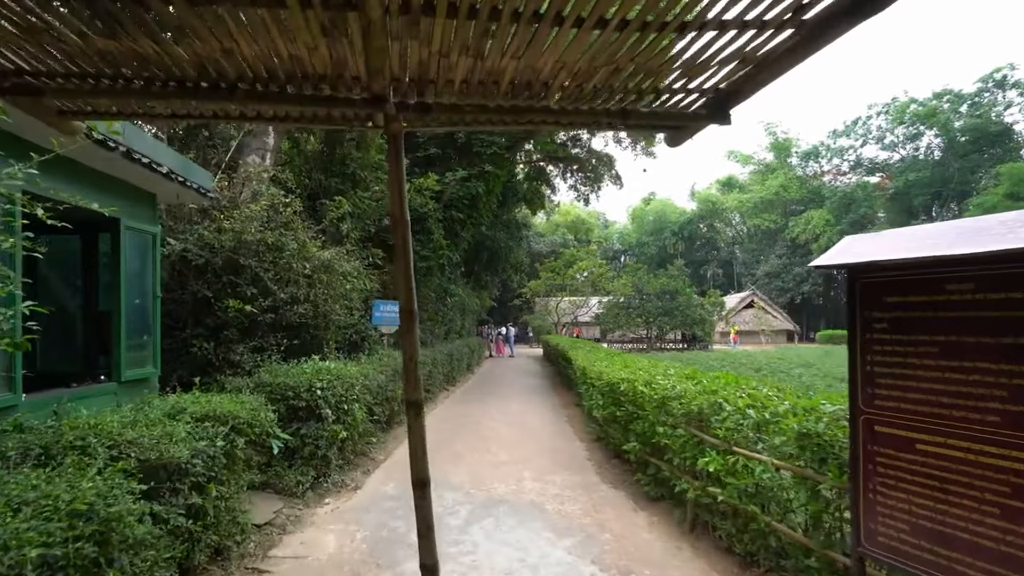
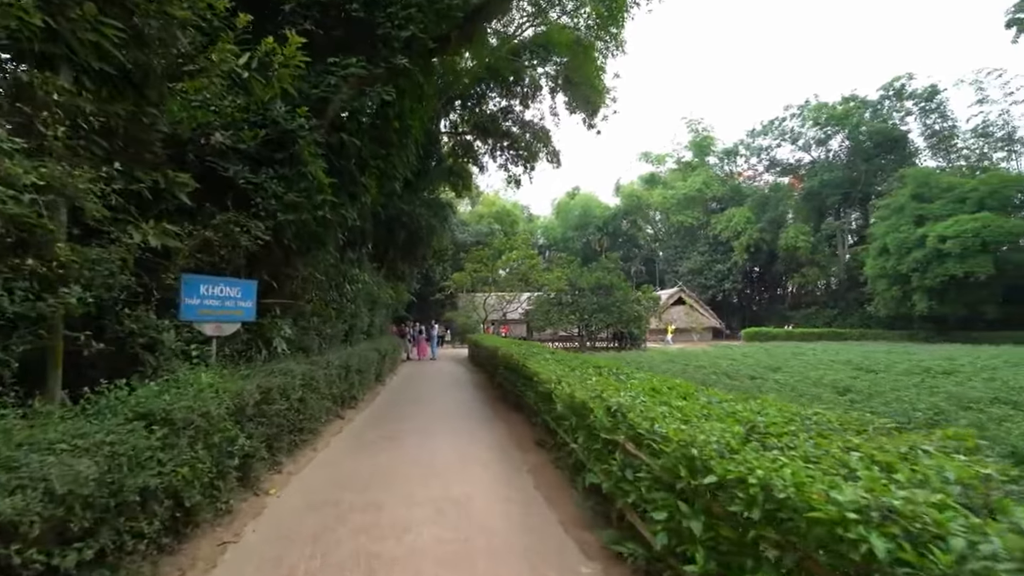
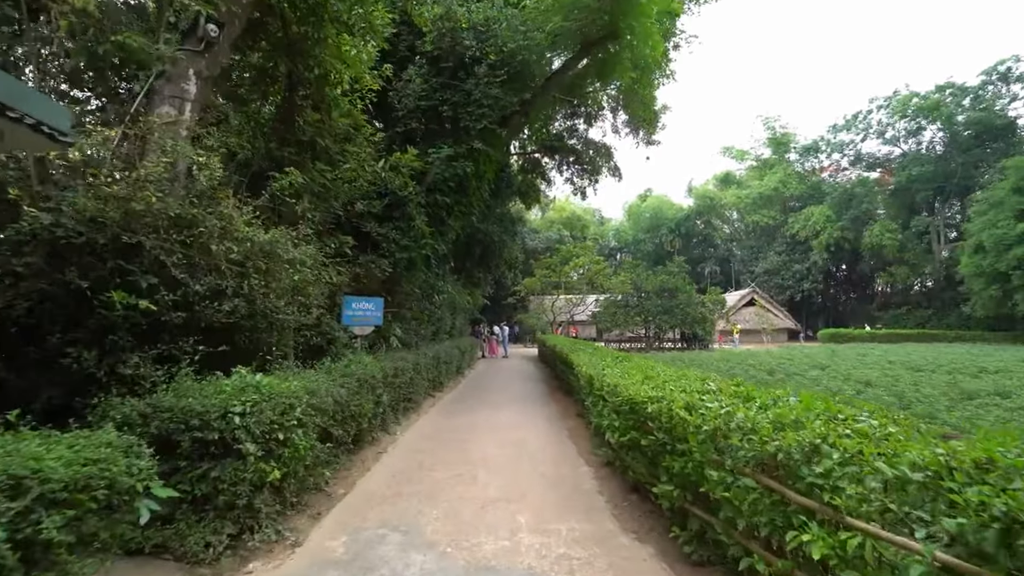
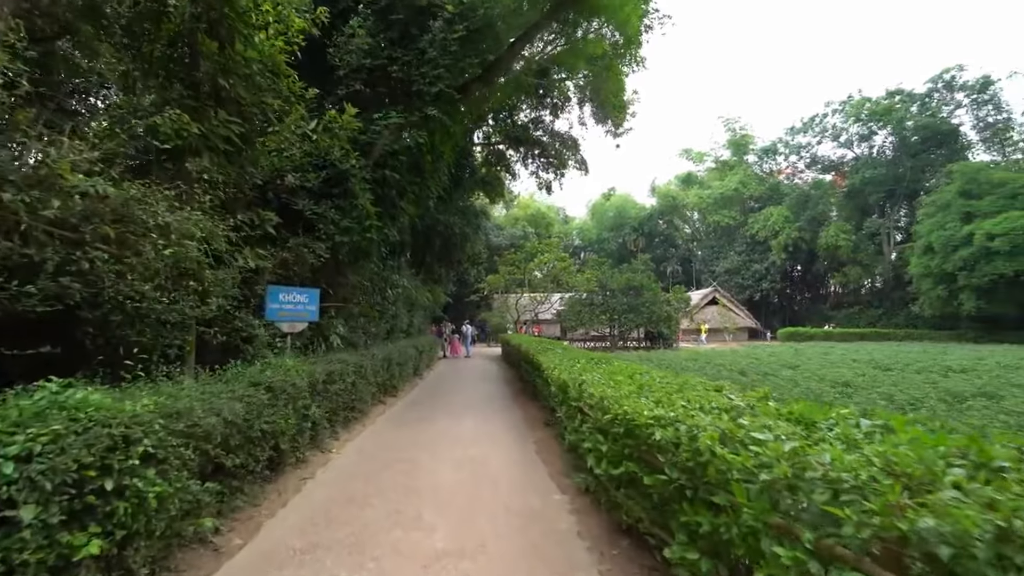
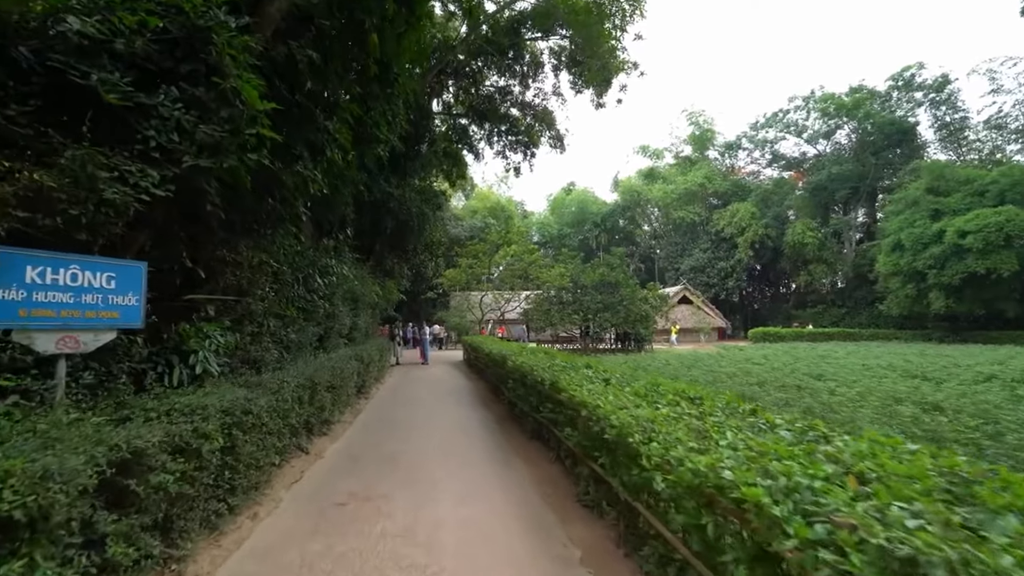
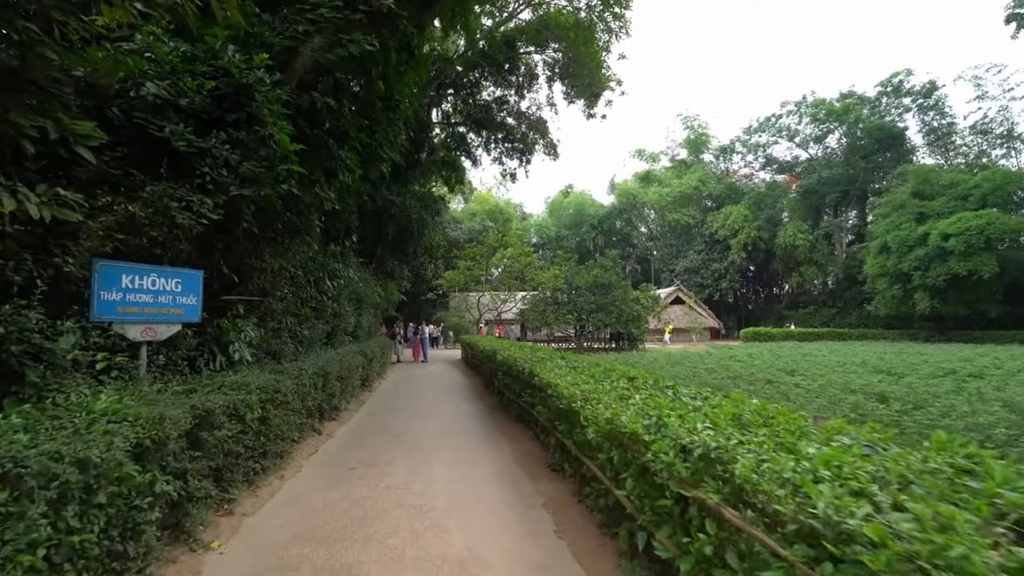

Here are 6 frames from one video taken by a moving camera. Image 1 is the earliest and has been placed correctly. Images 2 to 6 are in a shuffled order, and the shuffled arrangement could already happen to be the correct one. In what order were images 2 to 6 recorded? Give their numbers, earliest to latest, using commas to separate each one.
3, 4, 2, 6, 5
